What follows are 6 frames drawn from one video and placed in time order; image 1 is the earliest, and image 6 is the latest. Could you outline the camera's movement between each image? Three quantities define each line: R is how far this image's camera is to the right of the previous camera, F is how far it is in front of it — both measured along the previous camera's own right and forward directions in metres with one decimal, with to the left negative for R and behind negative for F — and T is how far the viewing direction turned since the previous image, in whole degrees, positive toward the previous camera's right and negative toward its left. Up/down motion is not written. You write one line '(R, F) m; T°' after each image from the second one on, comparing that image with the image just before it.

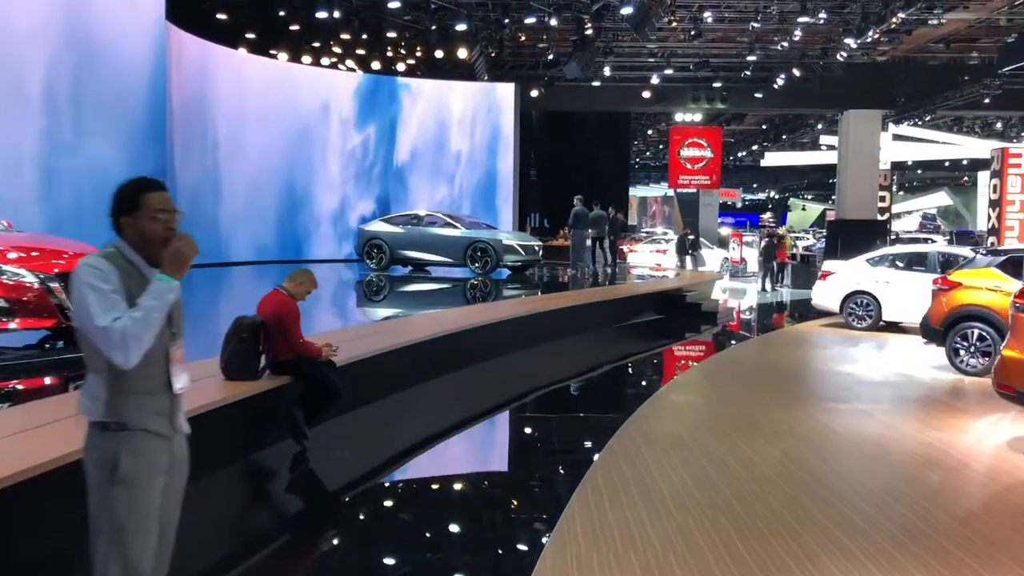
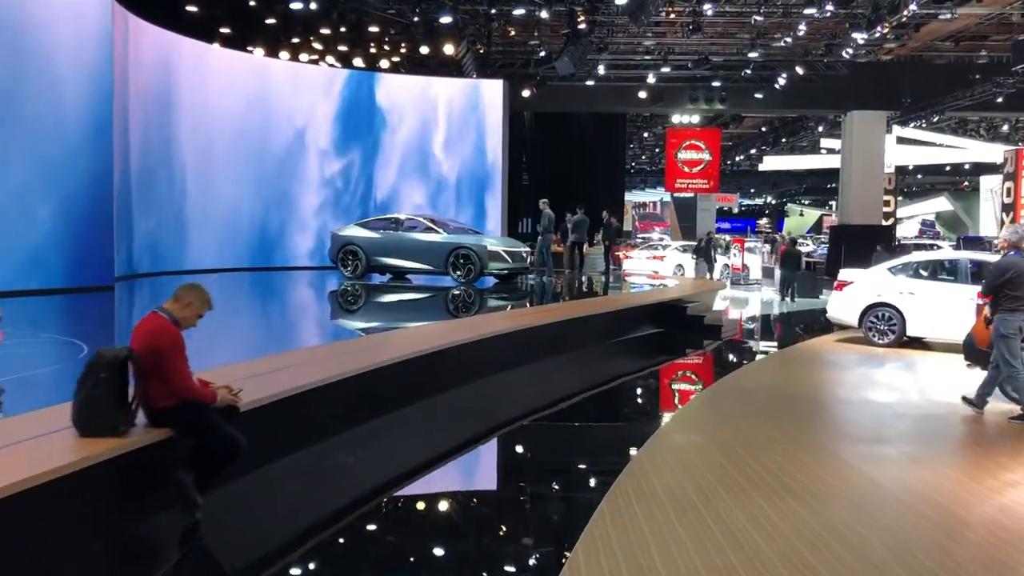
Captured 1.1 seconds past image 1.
(+0.1, +0.8) m; 0°
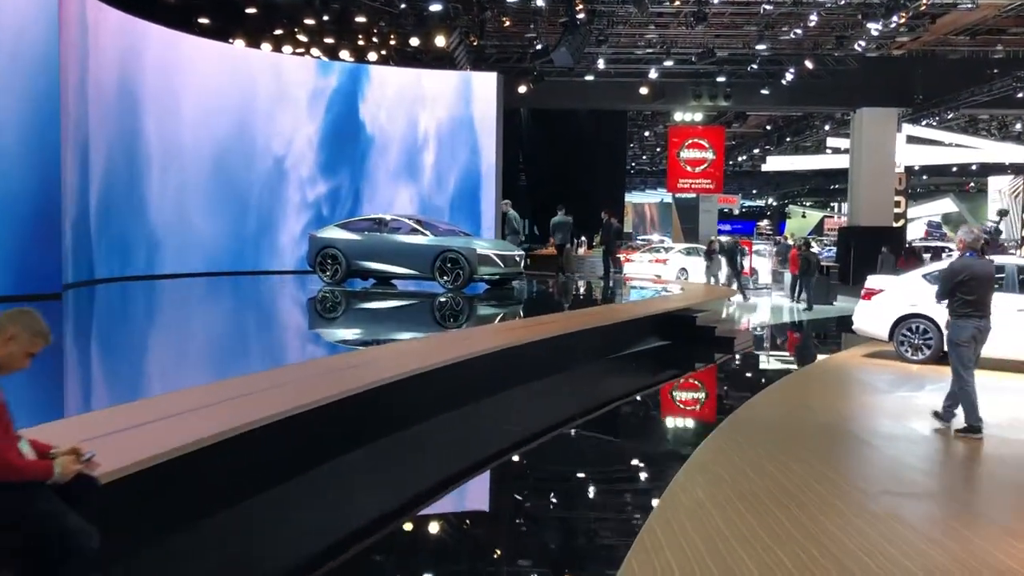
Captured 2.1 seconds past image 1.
(+0.1, +0.8) m; 0°
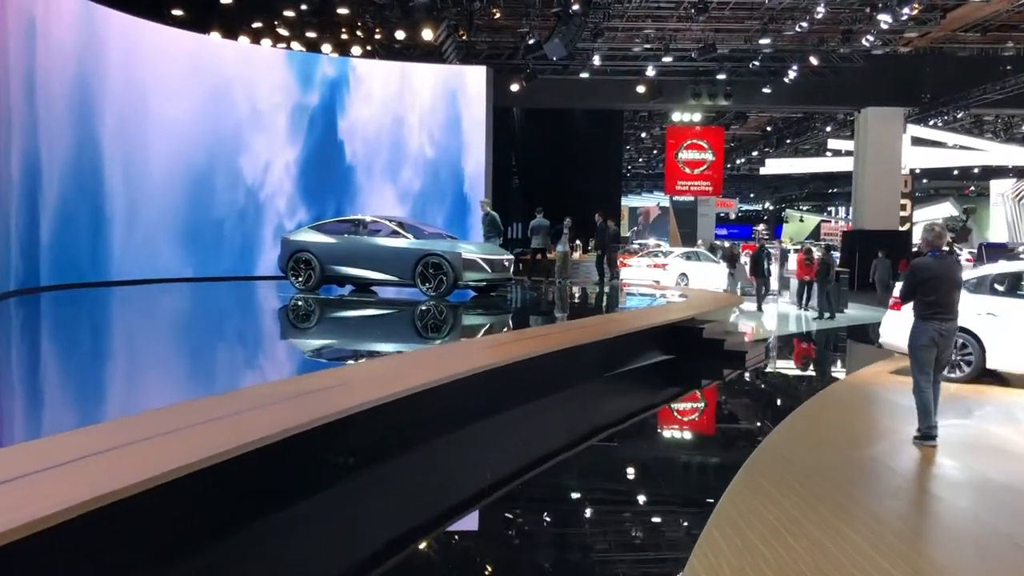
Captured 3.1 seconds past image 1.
(+0.1, +0.8) m; 0°
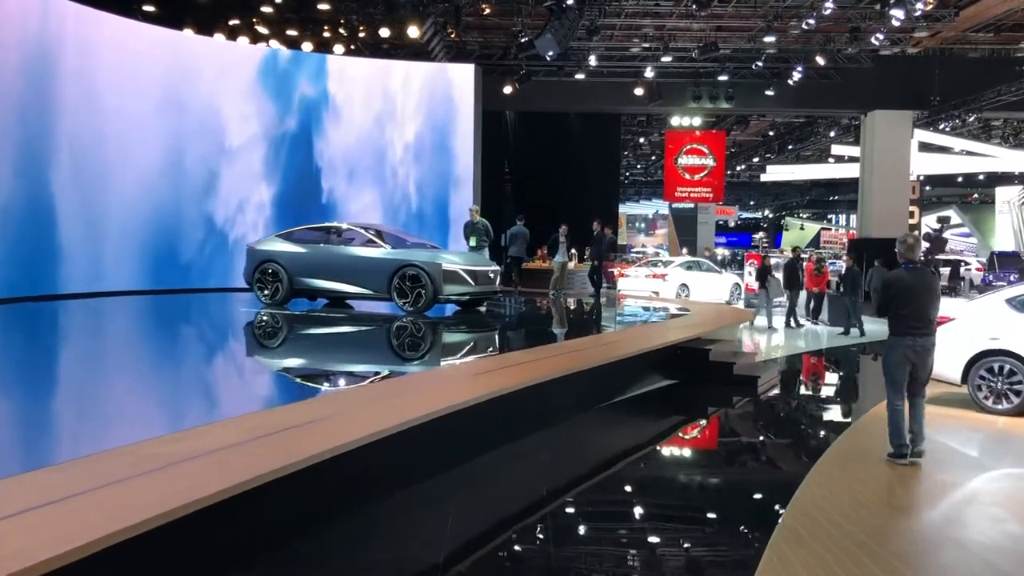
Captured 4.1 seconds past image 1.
(+0.1, +0.8) m; 0°
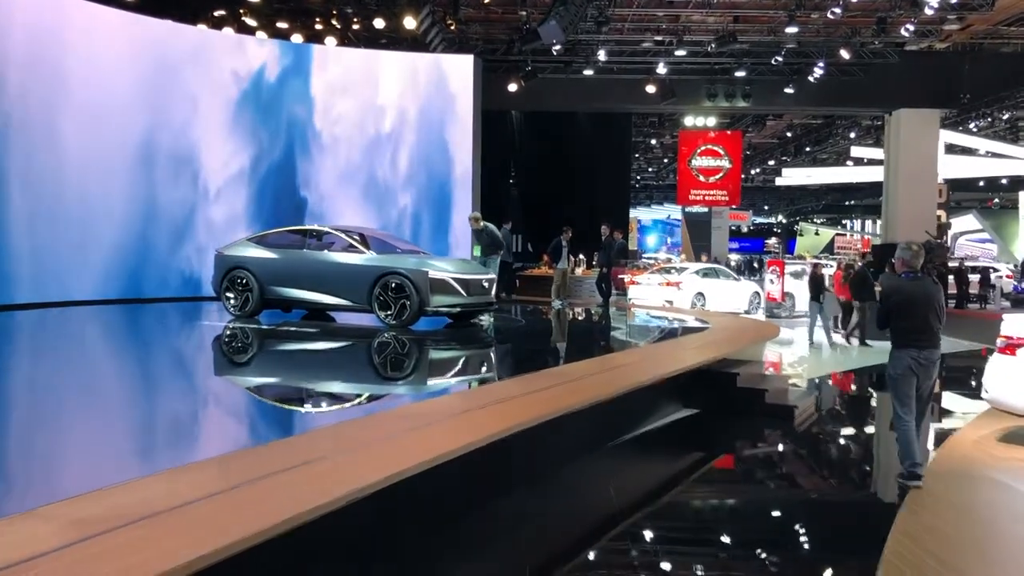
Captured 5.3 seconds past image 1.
(+0.1, +0.9) m; -1°
